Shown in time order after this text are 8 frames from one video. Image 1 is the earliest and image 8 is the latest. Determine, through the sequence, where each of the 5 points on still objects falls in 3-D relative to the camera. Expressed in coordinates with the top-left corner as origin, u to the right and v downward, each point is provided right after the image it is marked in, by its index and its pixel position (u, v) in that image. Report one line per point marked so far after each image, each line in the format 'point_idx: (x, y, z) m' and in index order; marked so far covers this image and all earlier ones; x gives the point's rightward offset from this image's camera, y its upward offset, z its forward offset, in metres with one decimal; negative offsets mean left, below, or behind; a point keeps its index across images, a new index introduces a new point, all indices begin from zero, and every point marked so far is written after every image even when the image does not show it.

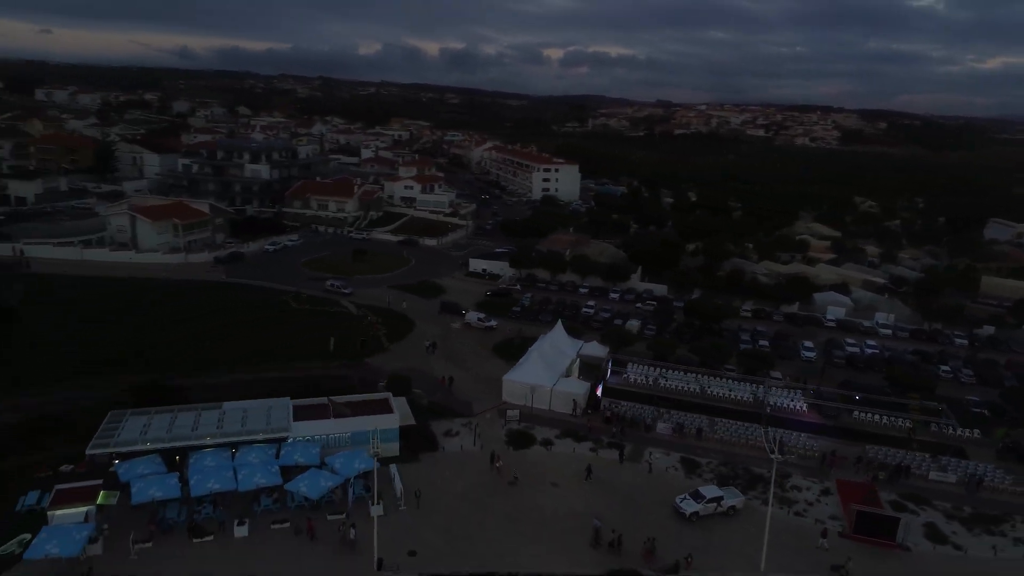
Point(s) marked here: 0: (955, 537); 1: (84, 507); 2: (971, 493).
0: (+6.9, -3.9, +11.3) m
1: (-6.0, -3.1, +10.2) m
2: (+8.0, -3.6, +12.6) m
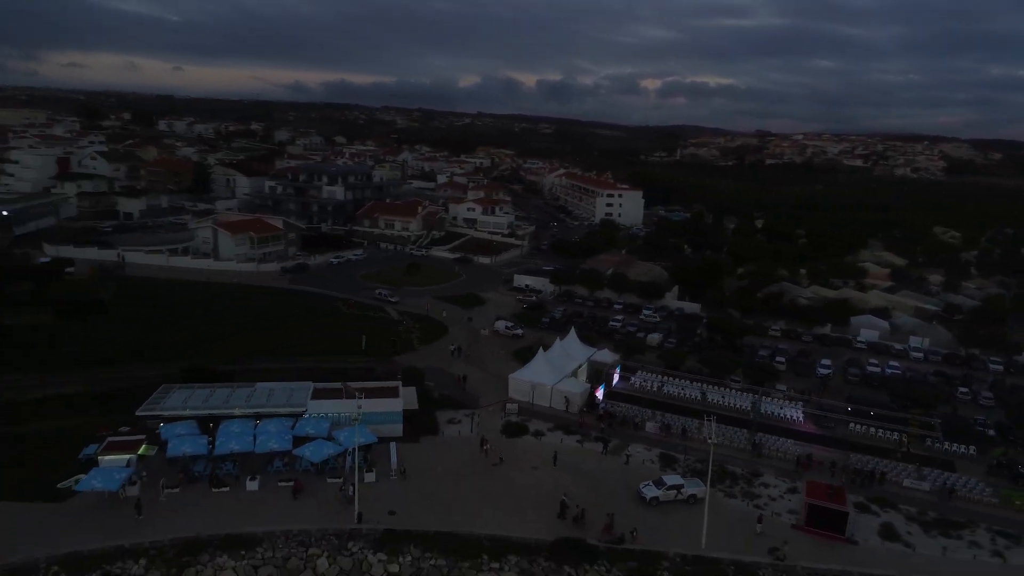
0: (+6.4, -4.0, +11.7) m
1: (-6.5, -2.8, +12.2) m
2: (+7.7, -3.8, +12.9) m
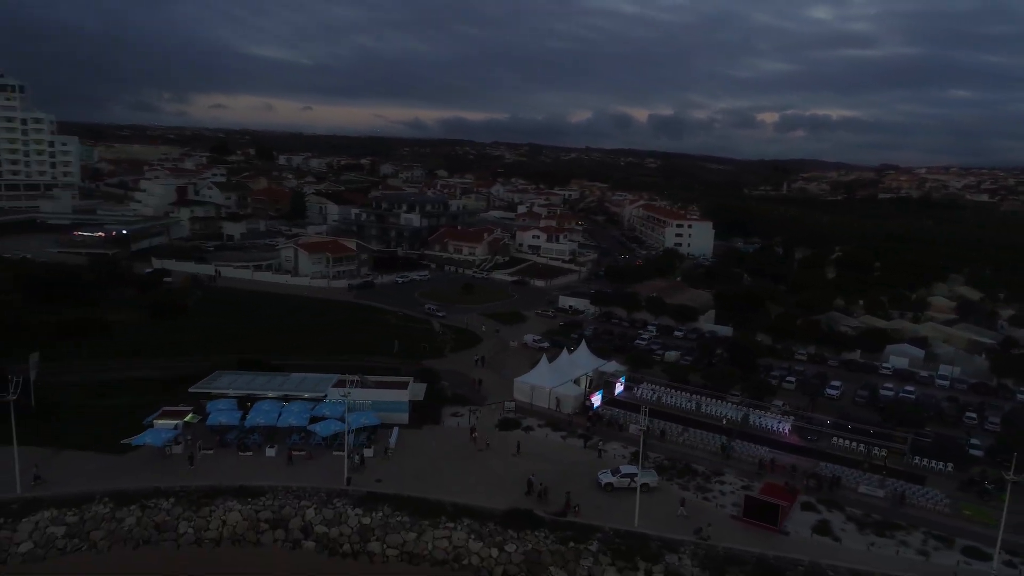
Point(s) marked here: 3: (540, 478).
0: (+5.7, -4.2, +12.5) m
1: (-7.0, -2.8, +15.0) m
2: (+7.1, -4.1, +13.5) m
3: (+0.6, -3.7, +14.2) m
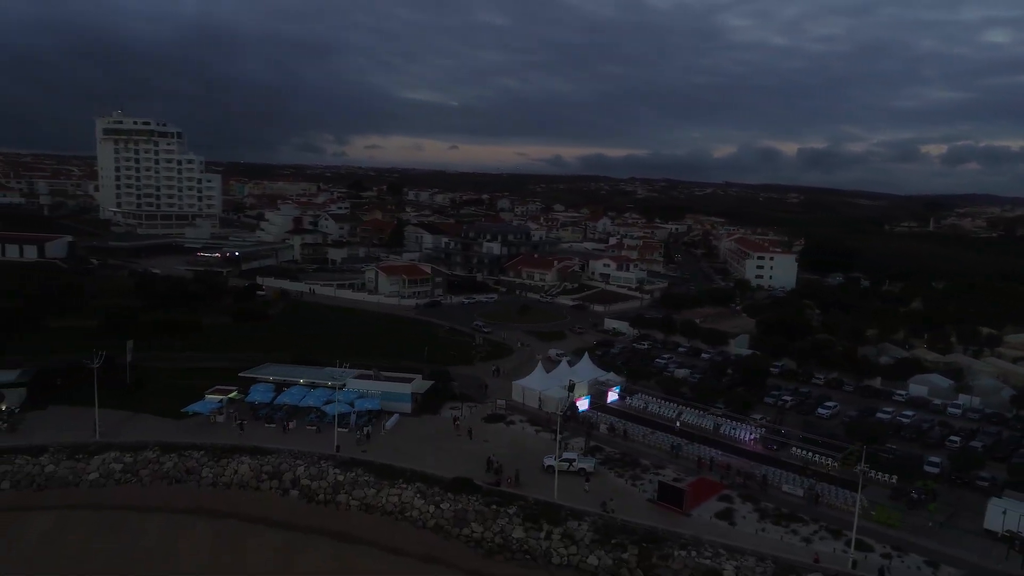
0: (+4.4, -4.5, +13.9) m
1: (-7.5, -2.8, +18.8) m
2: (+6.0, -4.4, +14.6) m
3: (-0.3, -3.9, +16.5) m
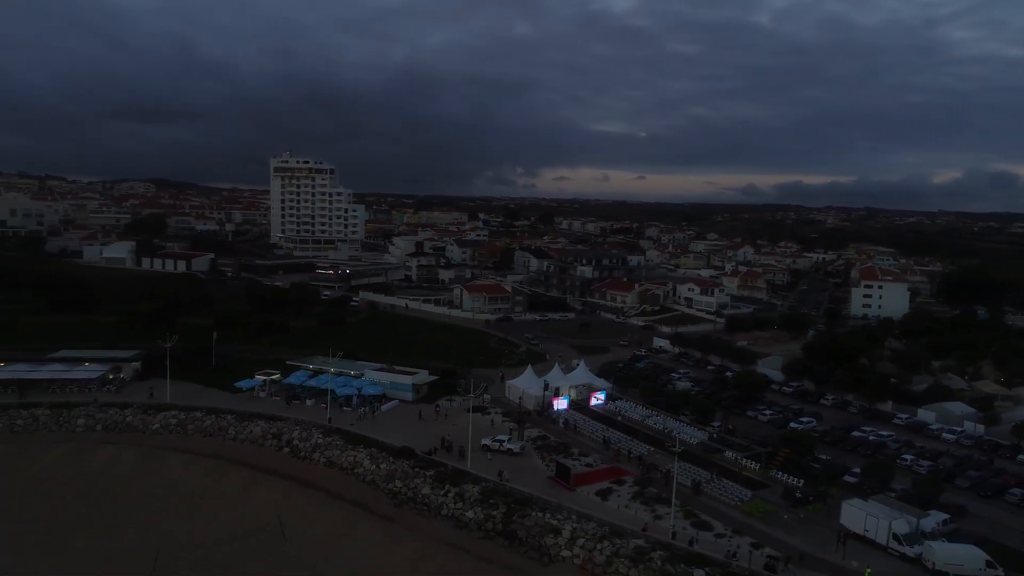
0: (+2.3, -4.6, +15.8) m
1: (-8.0, -2.9, +23.6) m
2: (+4.0, -4.6, +16.1) m
3: (-1.6, -4.0, +19.5) m
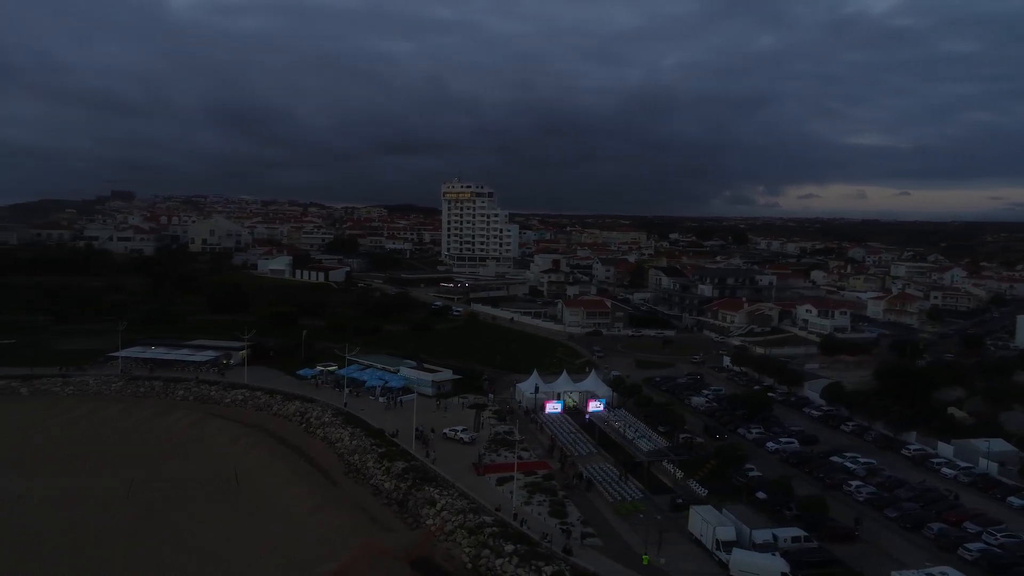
0: (0.0, -4.7, +17.3) m
1: (-7.3, -3.1, +28.0) m
2: (+1.7, -4.8, +17.1) m
3: (-2.5, -4.2, +22.2) m
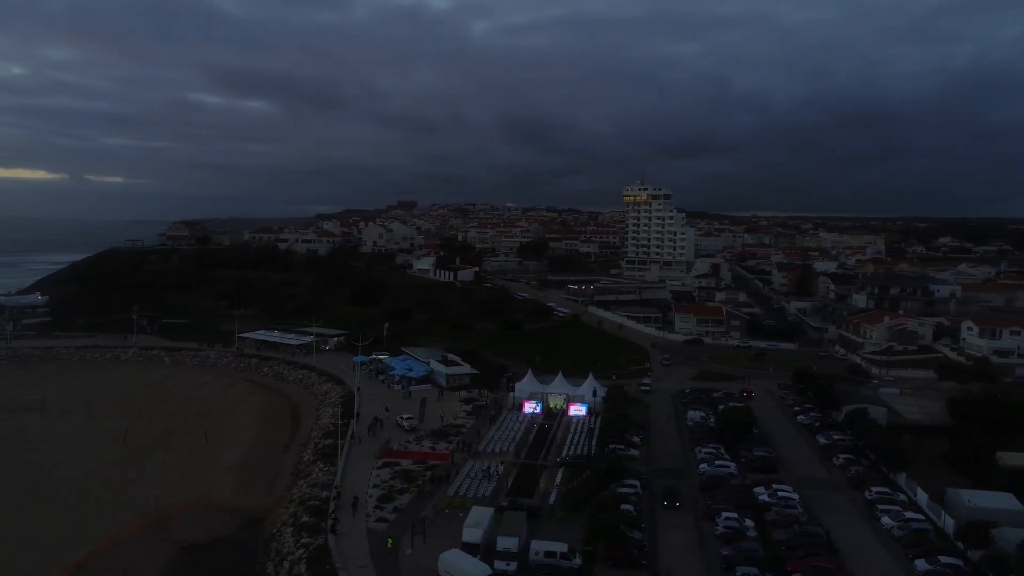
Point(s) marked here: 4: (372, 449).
0: (-3.1, -4.6, +18.4) m
1: (-5.8, -3.0, +31.0) m
2: (-1.6, -4.7, +17.5) m
3: (-3.6, -4.1, +23.8) m
4: (-3.9, -4.5, +19.9) m
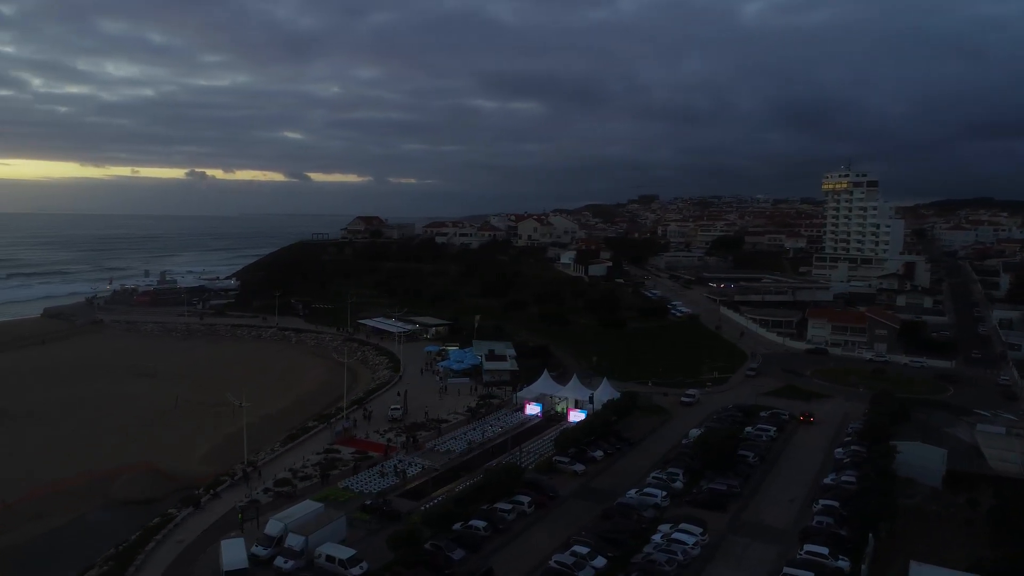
0: (-4.8, -4.4, +18.9) m
1: (-2.8, -2.6, +31.6) m
2: (-3.8, -4.5, +17.5) m
3: (-3.4, -3.8, +24.1) m
4: (-5.0, -4.2, +20.5) m
